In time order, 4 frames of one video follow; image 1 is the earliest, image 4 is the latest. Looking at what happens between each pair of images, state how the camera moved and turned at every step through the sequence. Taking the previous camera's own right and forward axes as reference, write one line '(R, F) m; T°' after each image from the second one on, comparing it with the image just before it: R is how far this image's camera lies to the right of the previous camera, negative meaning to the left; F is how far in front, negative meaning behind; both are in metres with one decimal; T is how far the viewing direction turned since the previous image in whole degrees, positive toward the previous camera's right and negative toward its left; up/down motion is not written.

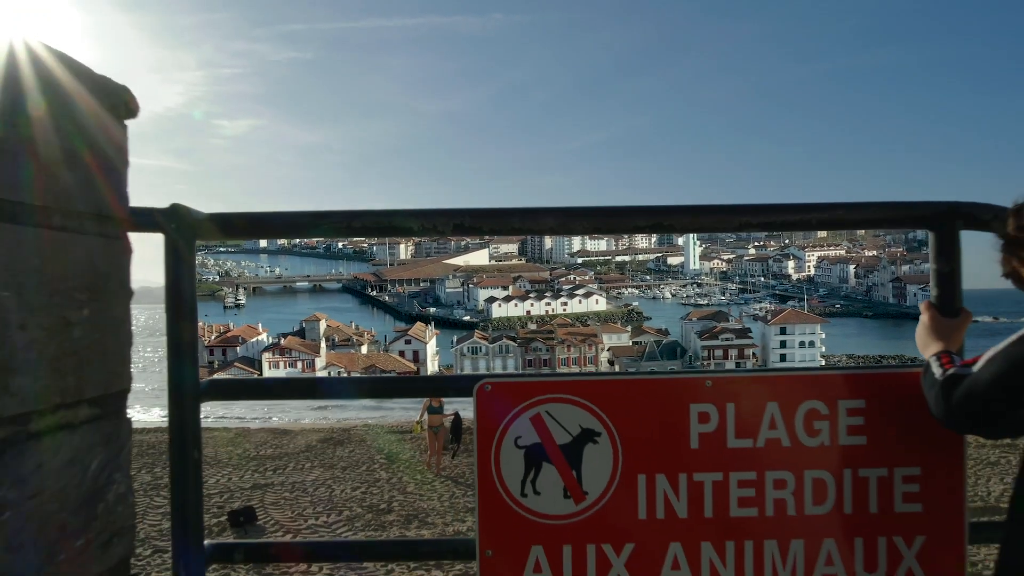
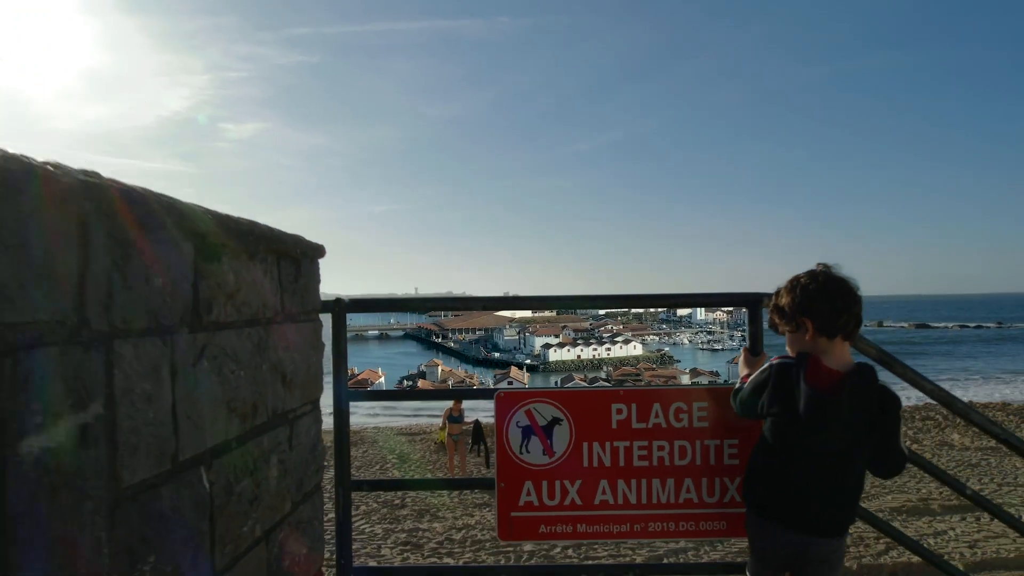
(0.0, -0.9) m; 0°
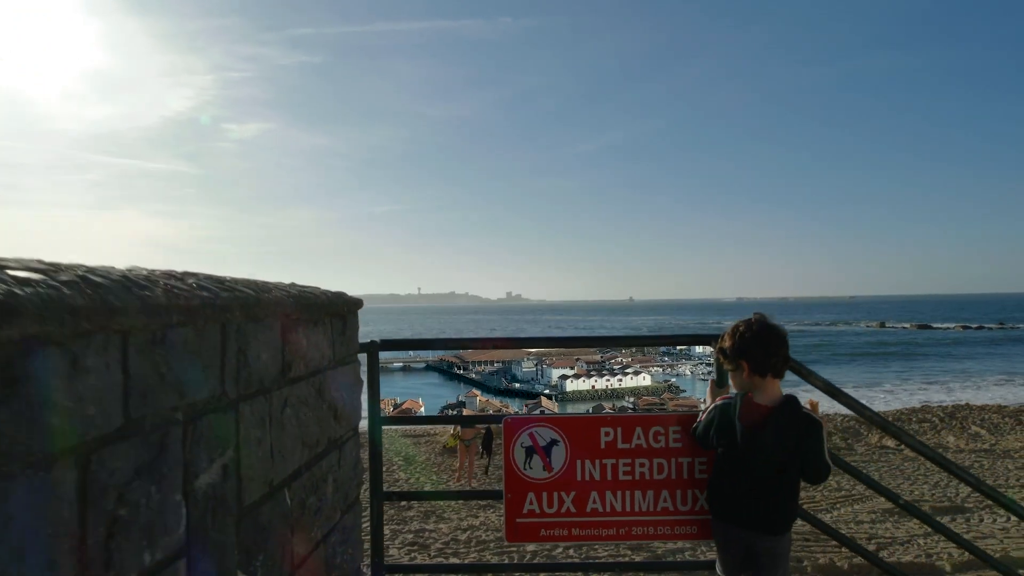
(0.0, -0.4) m; 0°
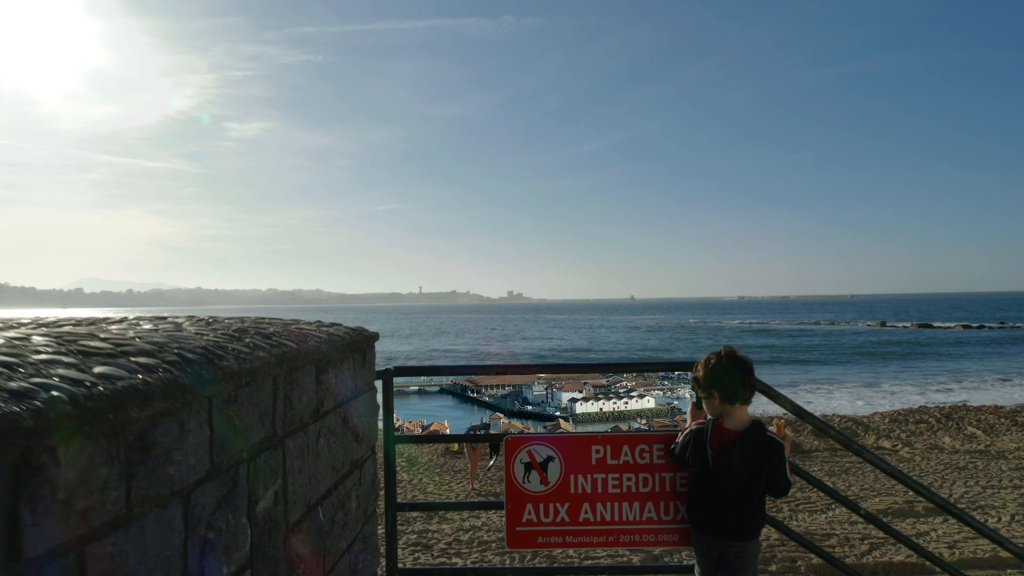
(0.0, -0.3) m; 0°
